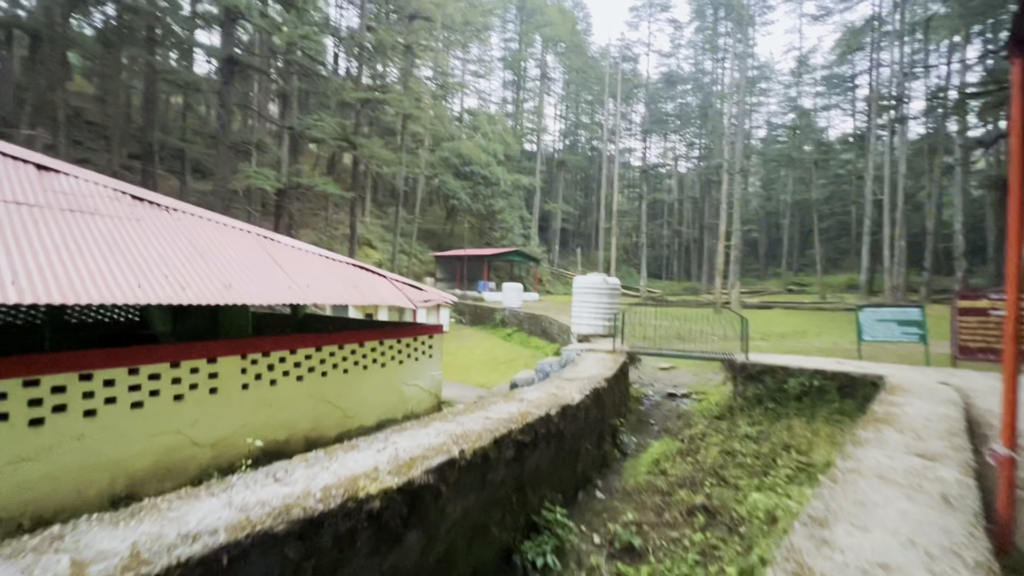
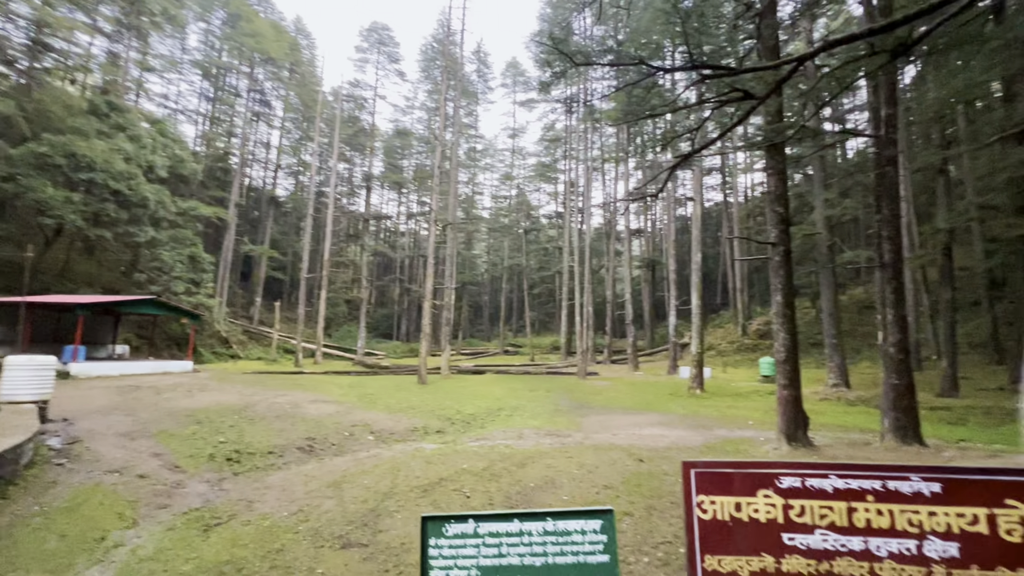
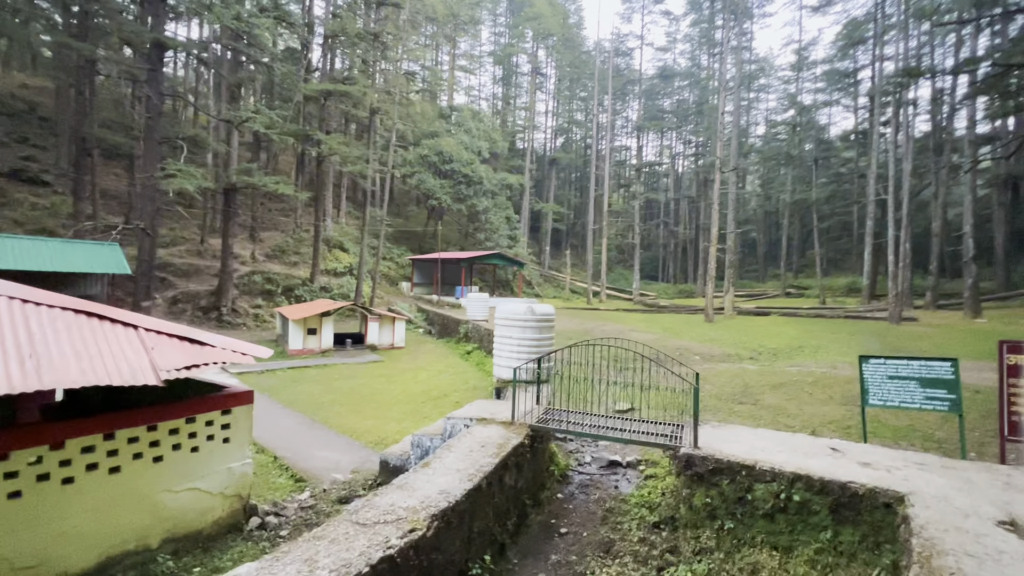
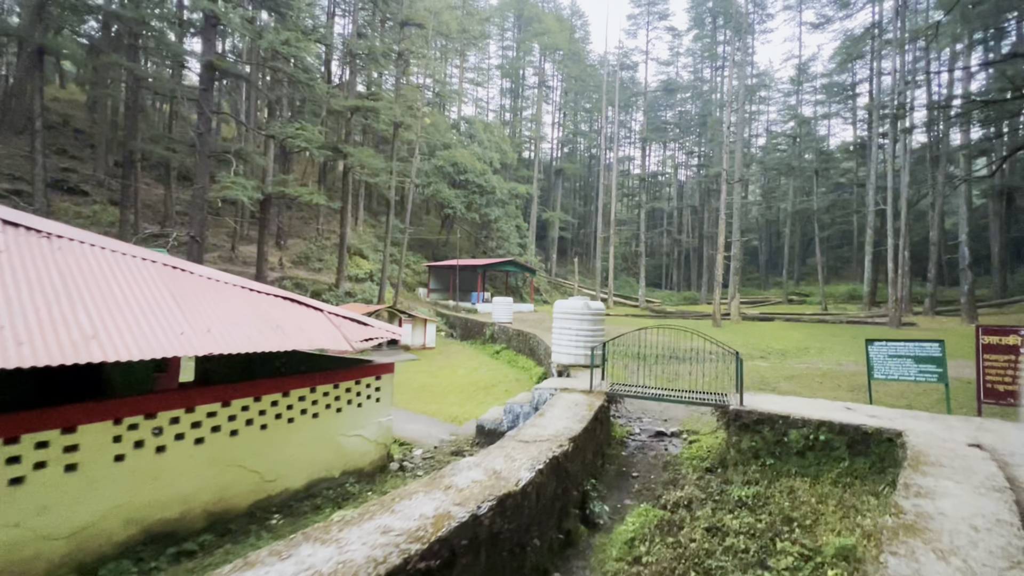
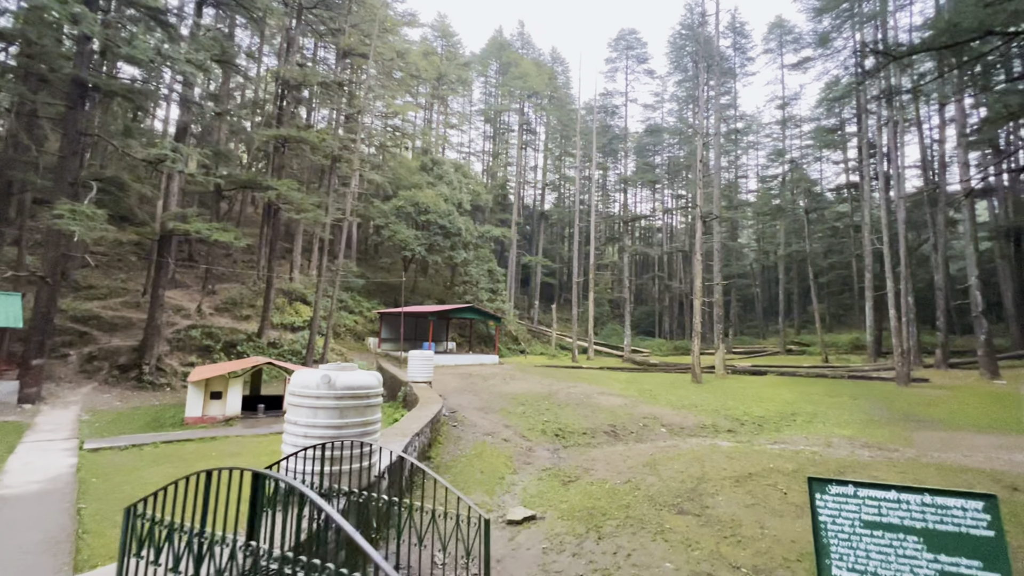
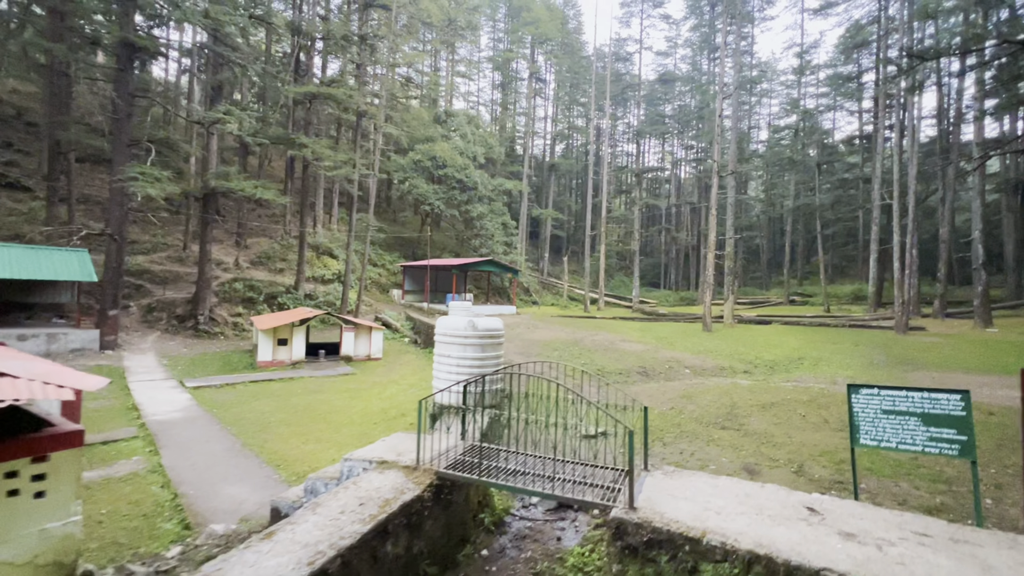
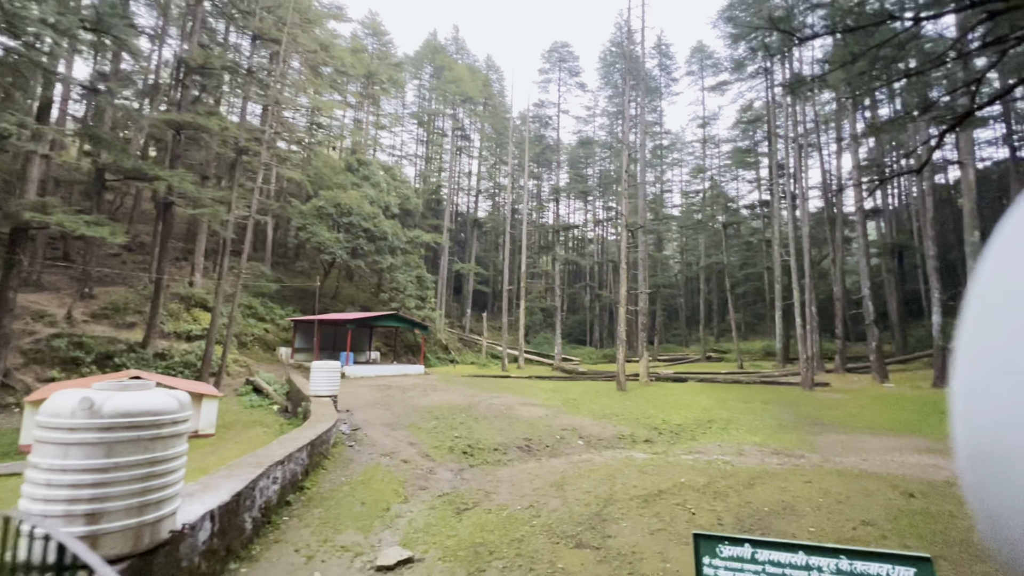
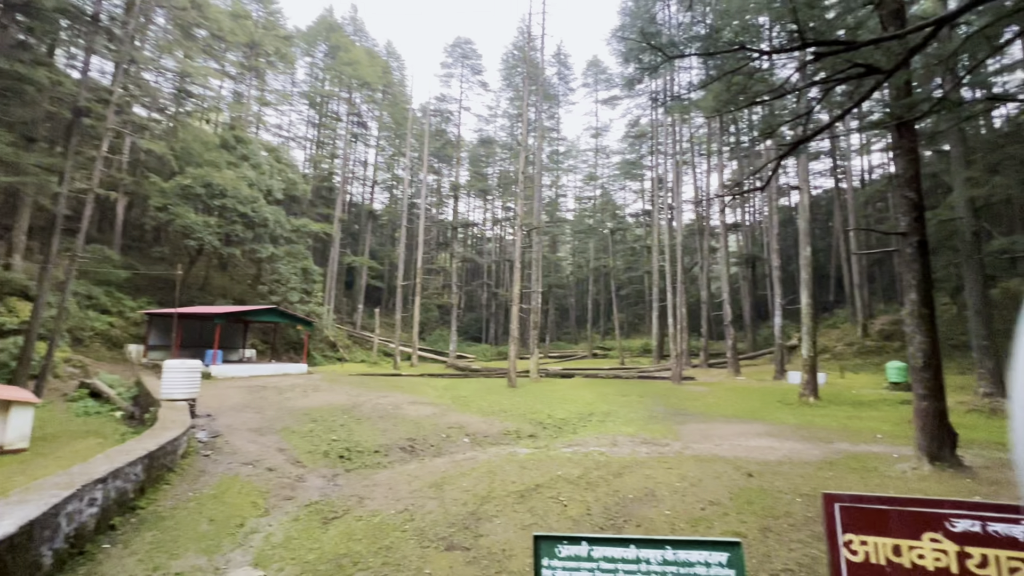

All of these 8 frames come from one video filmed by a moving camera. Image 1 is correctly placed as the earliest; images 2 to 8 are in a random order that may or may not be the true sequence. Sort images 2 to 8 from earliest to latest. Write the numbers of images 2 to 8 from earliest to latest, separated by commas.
4, 3, 6, 5, 7, 8, 2
